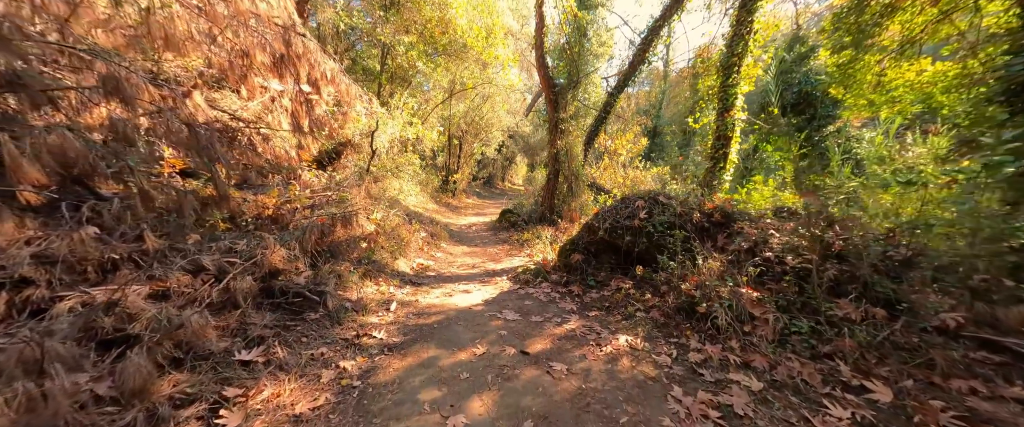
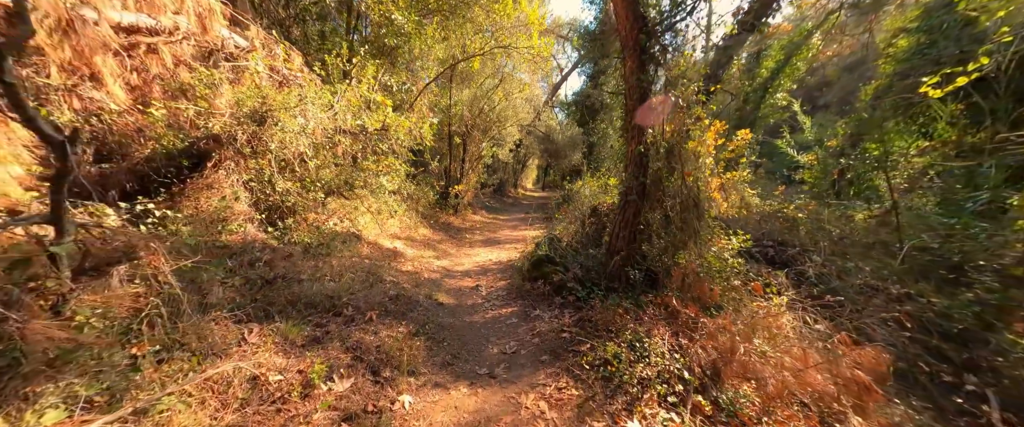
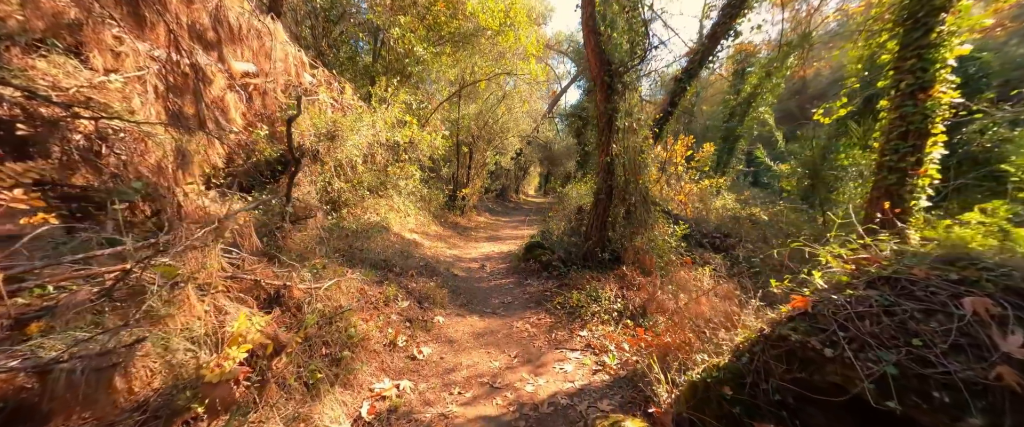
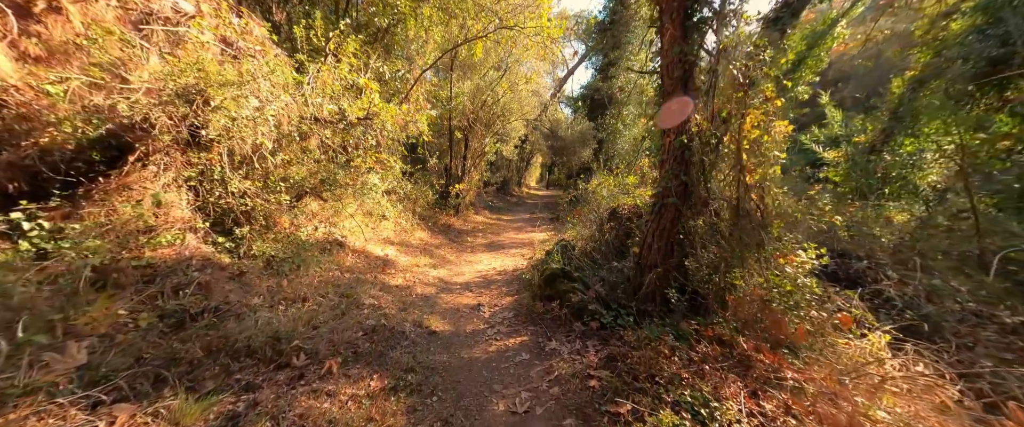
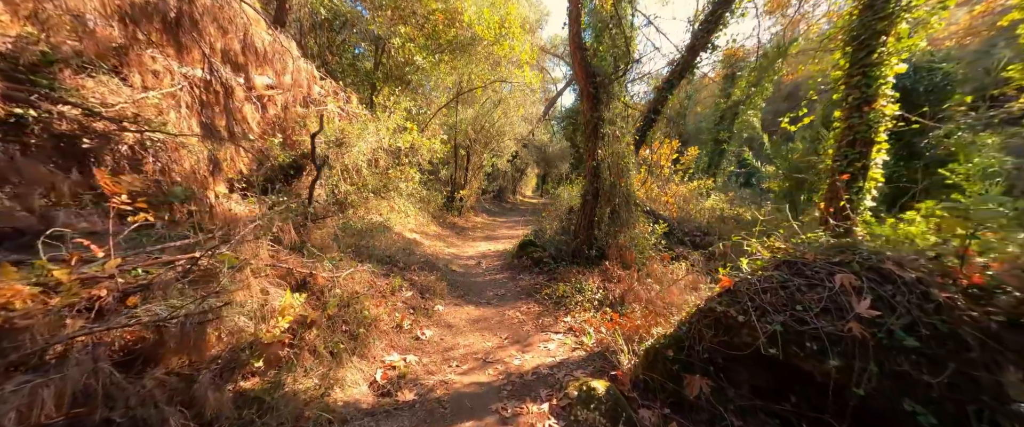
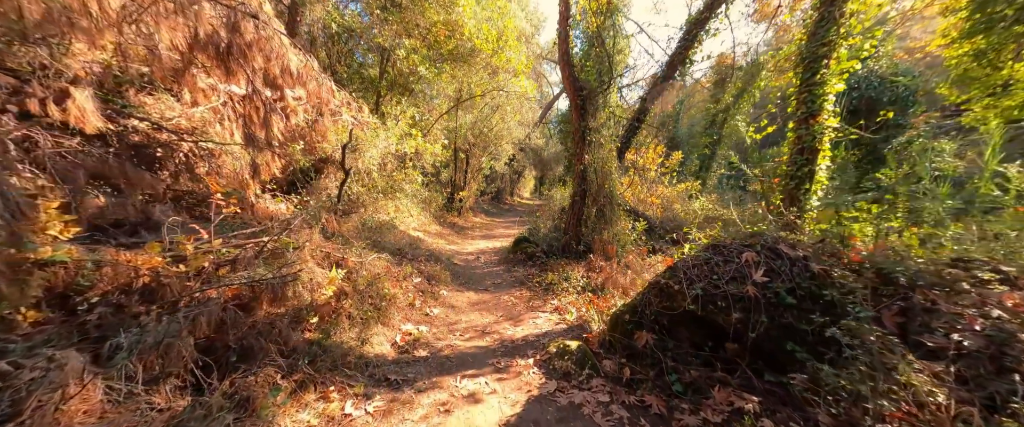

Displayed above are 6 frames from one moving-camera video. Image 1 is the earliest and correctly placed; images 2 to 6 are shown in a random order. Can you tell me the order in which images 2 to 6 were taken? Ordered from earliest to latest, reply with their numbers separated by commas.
6, 5, 3, 2, 4
